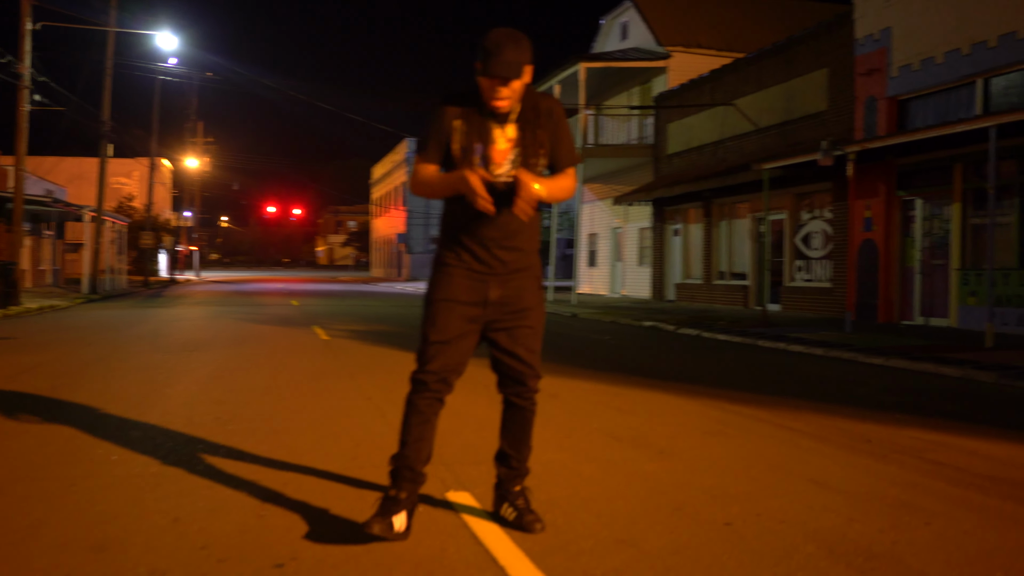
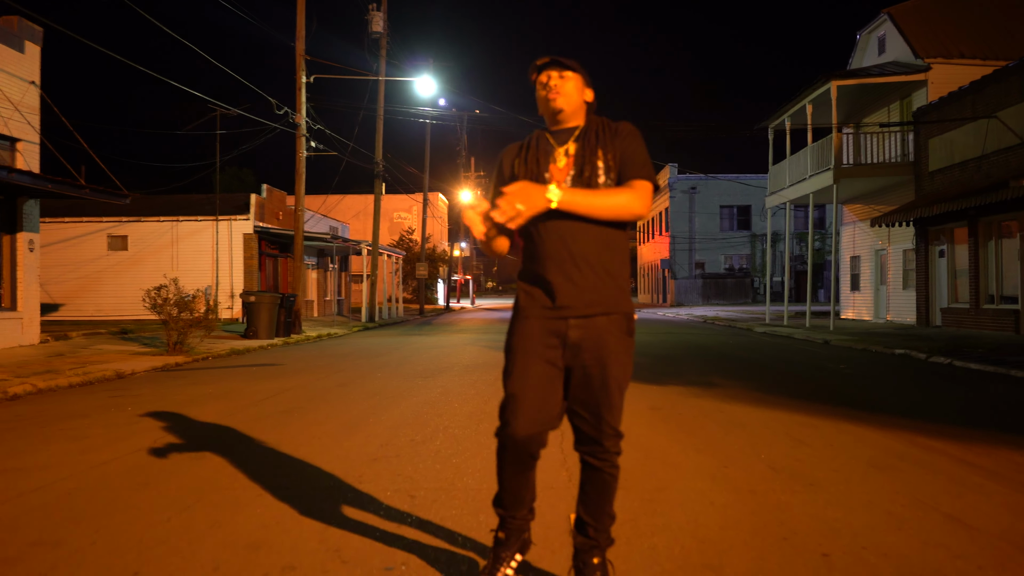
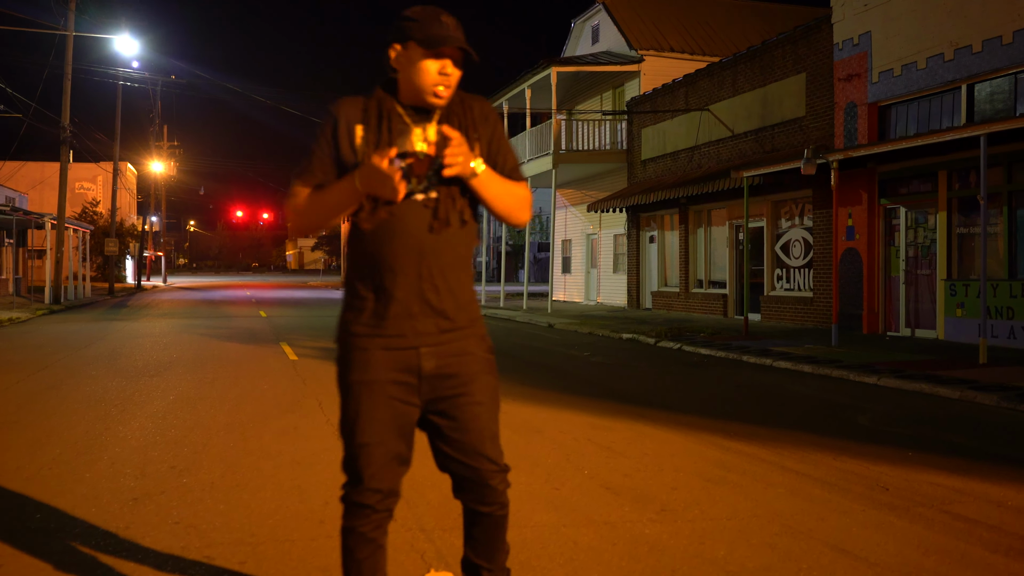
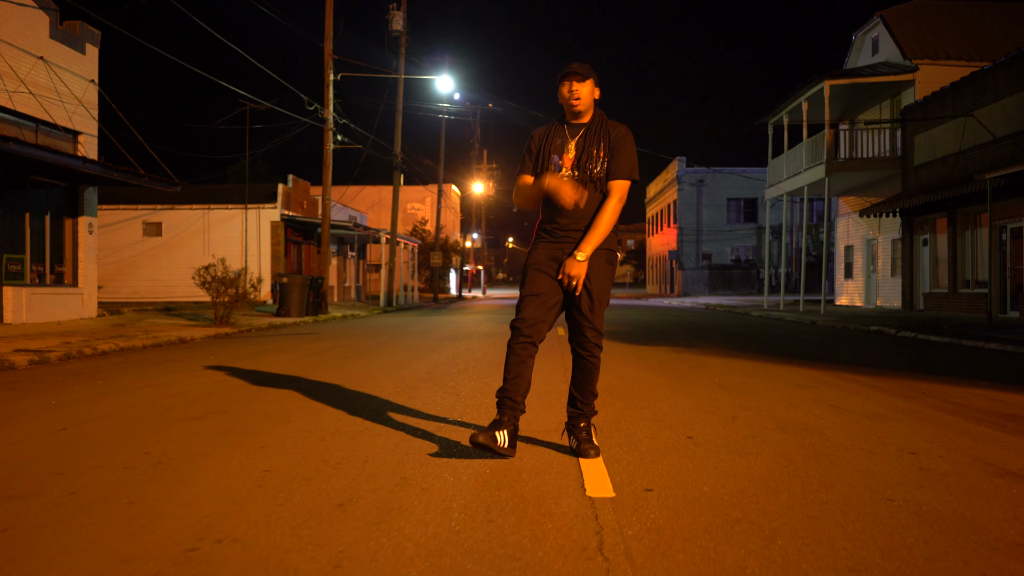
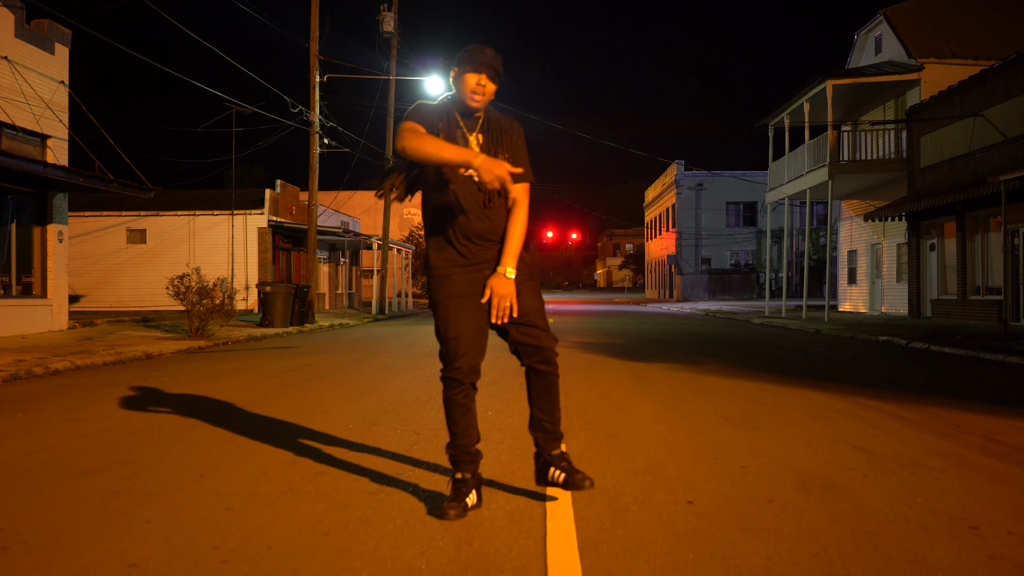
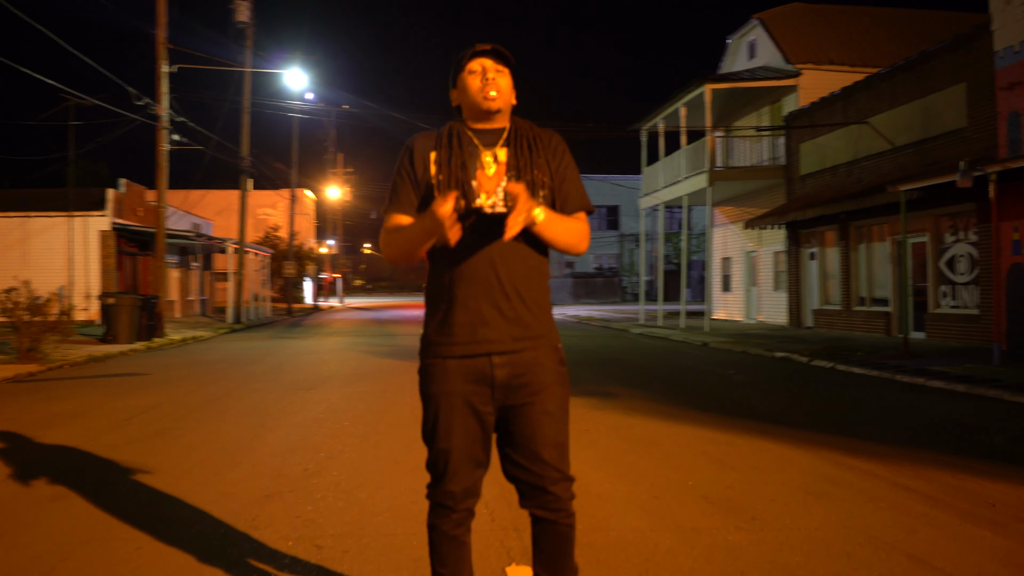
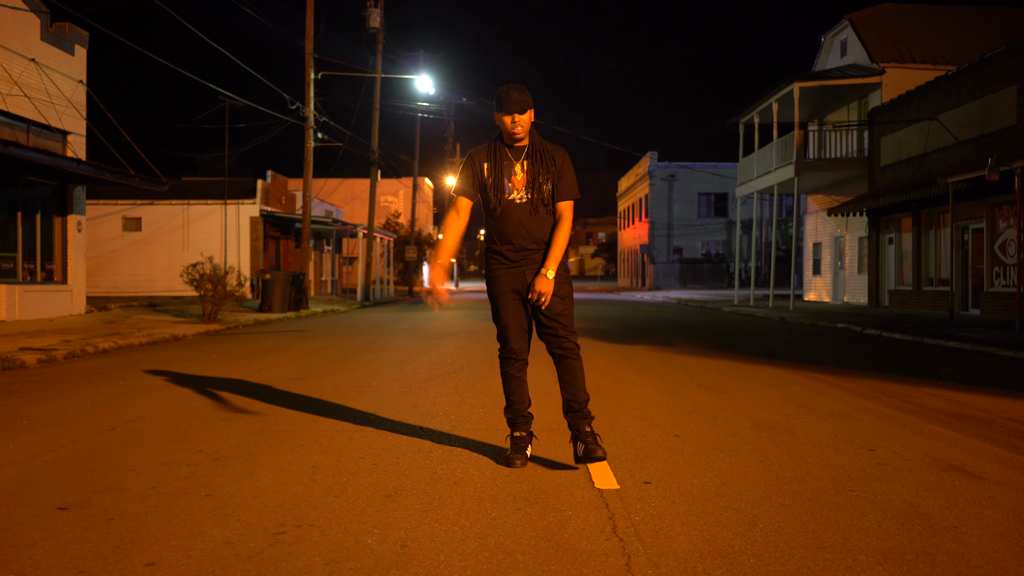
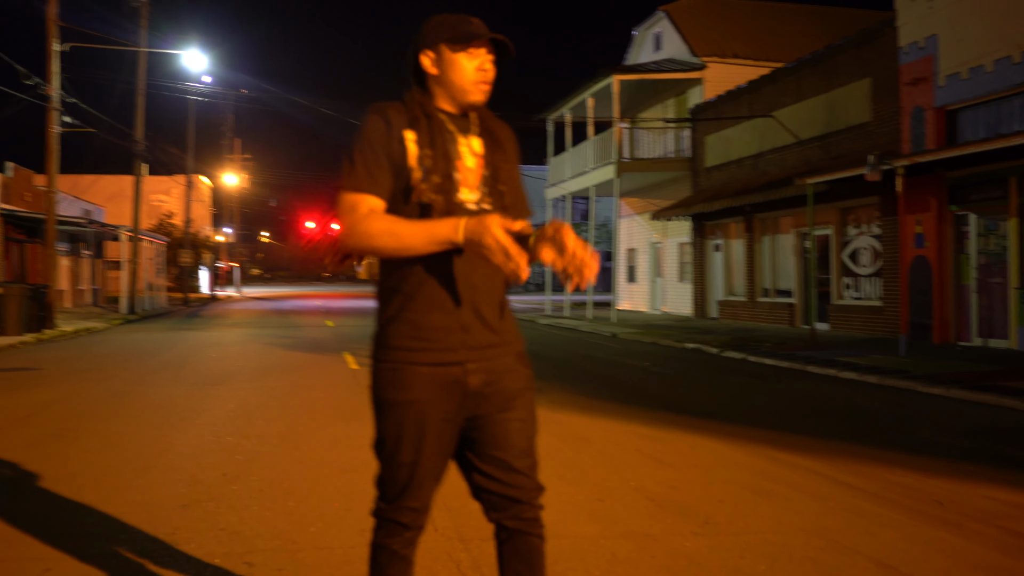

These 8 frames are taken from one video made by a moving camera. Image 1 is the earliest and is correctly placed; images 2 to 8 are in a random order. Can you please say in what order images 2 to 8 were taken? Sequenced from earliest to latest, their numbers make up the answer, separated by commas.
3, 8, 6, 2, 5, 4, 7
